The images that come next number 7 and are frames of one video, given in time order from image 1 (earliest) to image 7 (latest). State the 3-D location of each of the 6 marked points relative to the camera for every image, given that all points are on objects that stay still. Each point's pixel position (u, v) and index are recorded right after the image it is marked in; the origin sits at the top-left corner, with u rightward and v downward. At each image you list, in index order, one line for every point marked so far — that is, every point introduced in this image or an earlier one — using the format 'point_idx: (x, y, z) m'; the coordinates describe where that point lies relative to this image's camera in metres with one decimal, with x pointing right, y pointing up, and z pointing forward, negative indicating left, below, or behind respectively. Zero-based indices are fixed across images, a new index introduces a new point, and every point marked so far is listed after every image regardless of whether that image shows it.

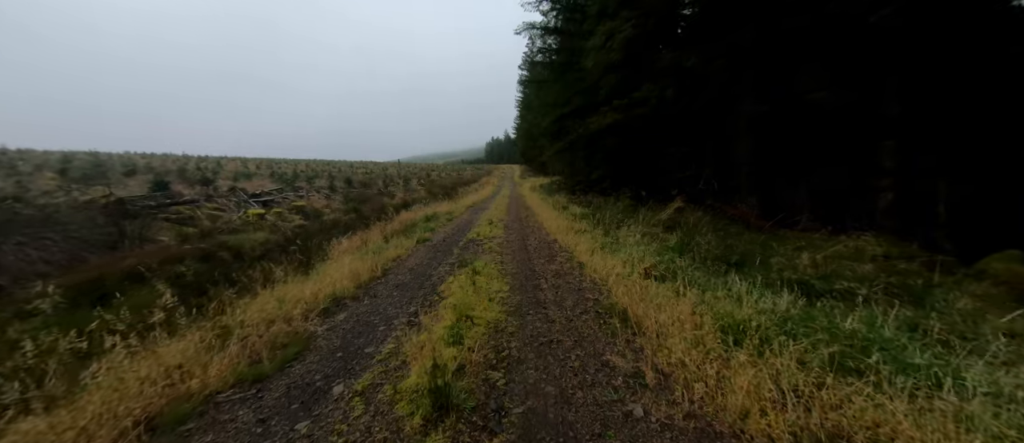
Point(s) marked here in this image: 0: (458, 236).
0: (-1.6, -0.4, +9.9) m
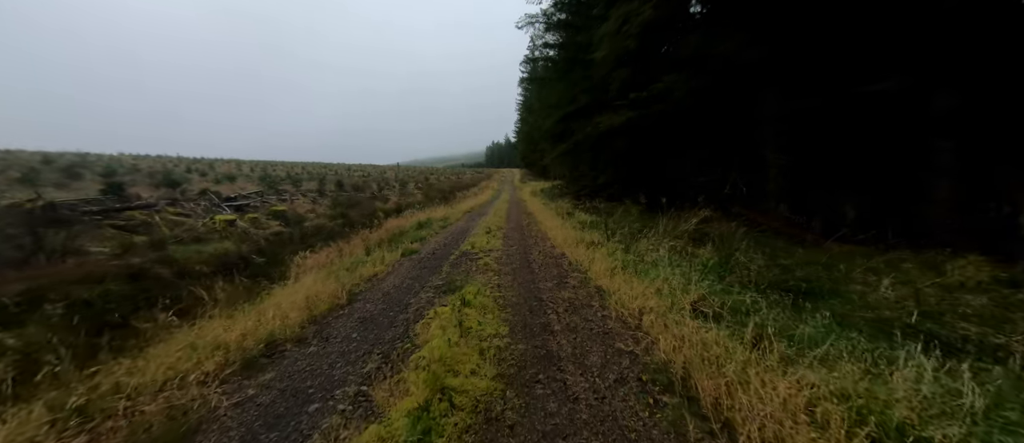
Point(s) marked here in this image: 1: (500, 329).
0: (-1.6, -0.7, +8.6) m
1: (-0.1, -1.1, +3.6) m
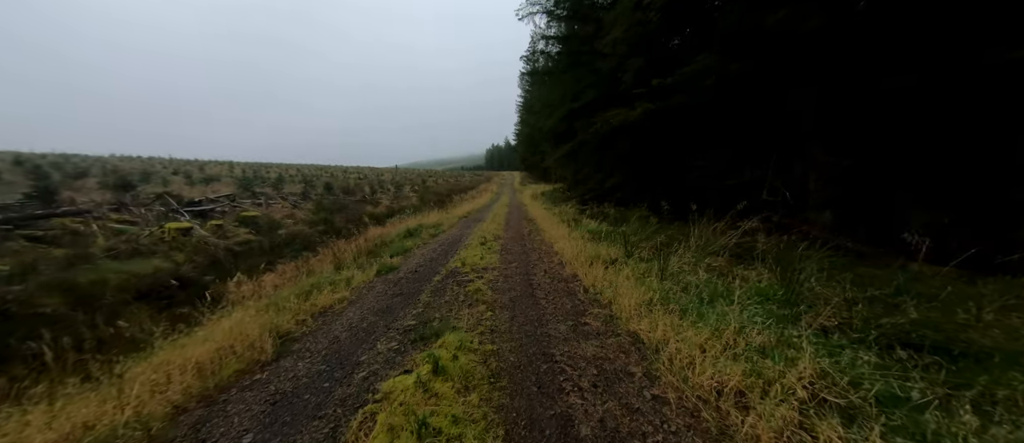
0: (-1.6, -0.9, +7.2) m
1: (-0.1, -1.3, +2.1) m
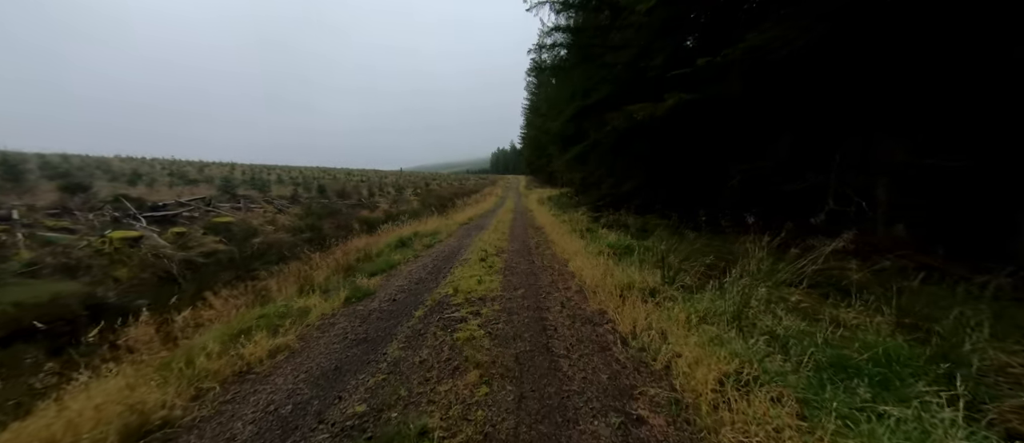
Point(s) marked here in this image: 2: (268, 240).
0: (-1.5, -1.1, +5.7) m
1: (-0.1, -1.5, +0.6) m
2: (-7.7, -0.6, +10.7) m
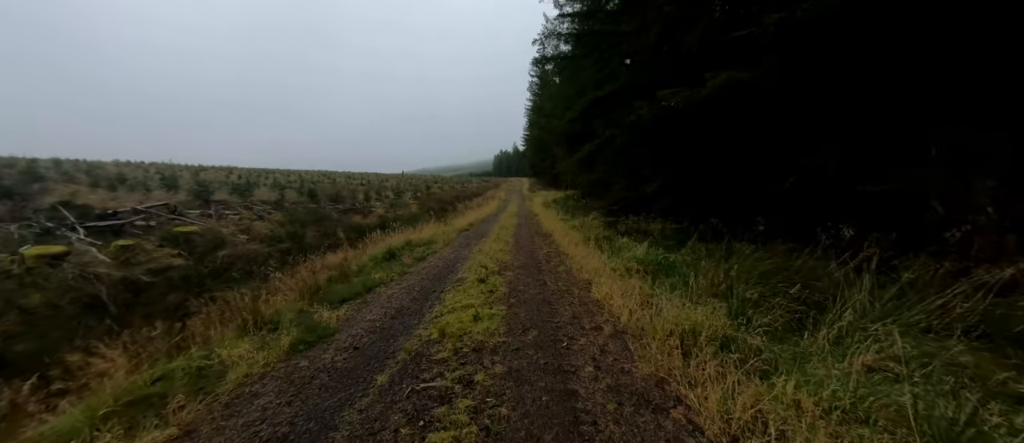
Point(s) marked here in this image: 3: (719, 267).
0: (-1.4, -1.3, +4.2) m
1: (-0.1, -1.6, -0.9) m
2: (-7.5, -0.8, +9.3) m
3: (+3.1, -0.6, +5.1) m
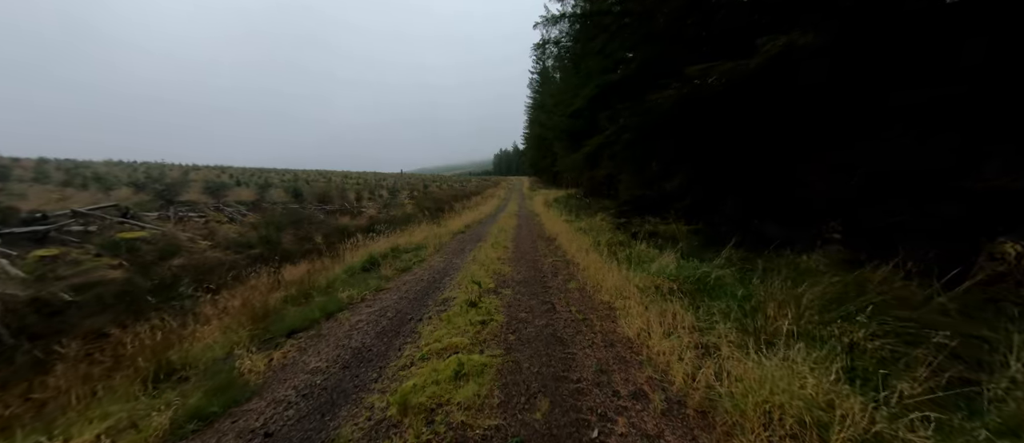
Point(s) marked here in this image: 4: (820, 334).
0: (-1.4, -1.4, +2.9) m
1: (-0.1, -1.7, -2.2) m
2: (-7.5, -0.9, +8.0) m
3: (+3.1, -0.7, +3.8) m
4: (+2.7, -0.9, +3.1) m
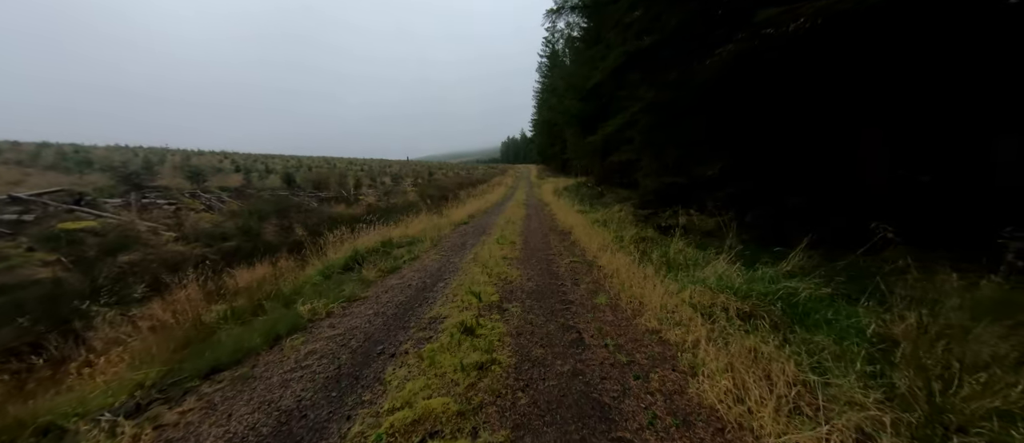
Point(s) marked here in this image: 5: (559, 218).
0: (-1.3, -1.4, +1.6) m
1: (-0.1, -1.9, -3.5) m
2: (-7.3, -0.7, +6.8) m
3: (+3.2, -0.7, +2.4) m
4: (+2.8, -0.9, +1.7) m
5: (+1.7, +0.2, +12.4) m
